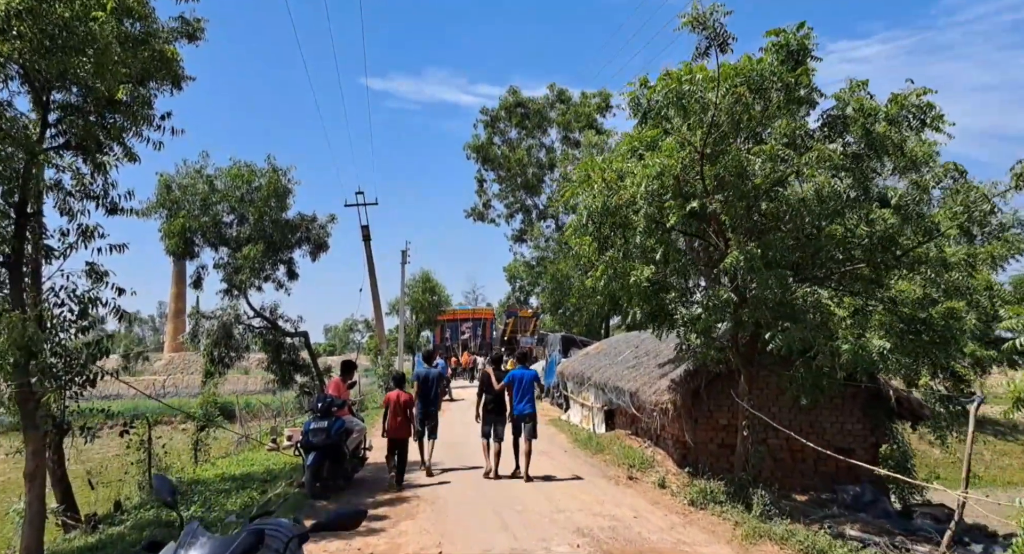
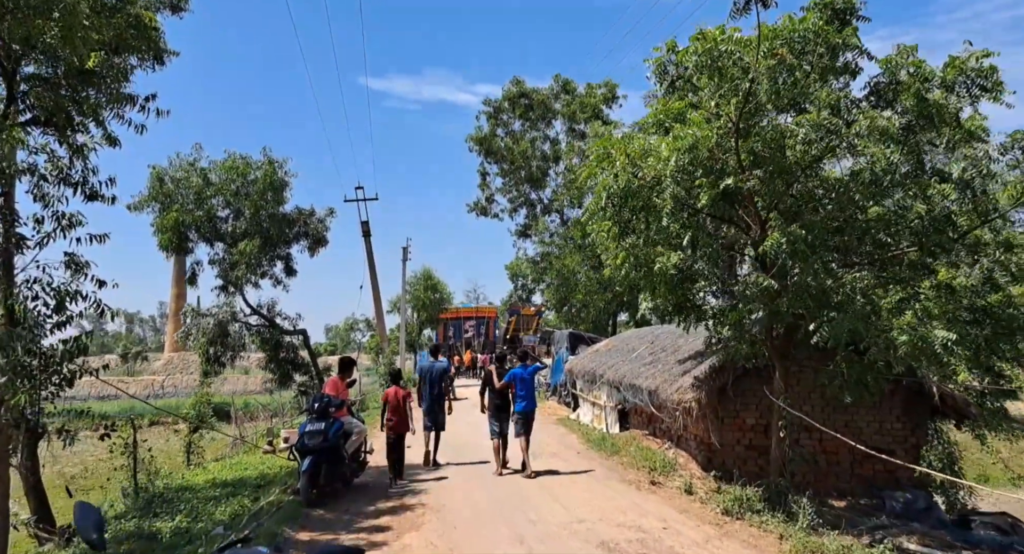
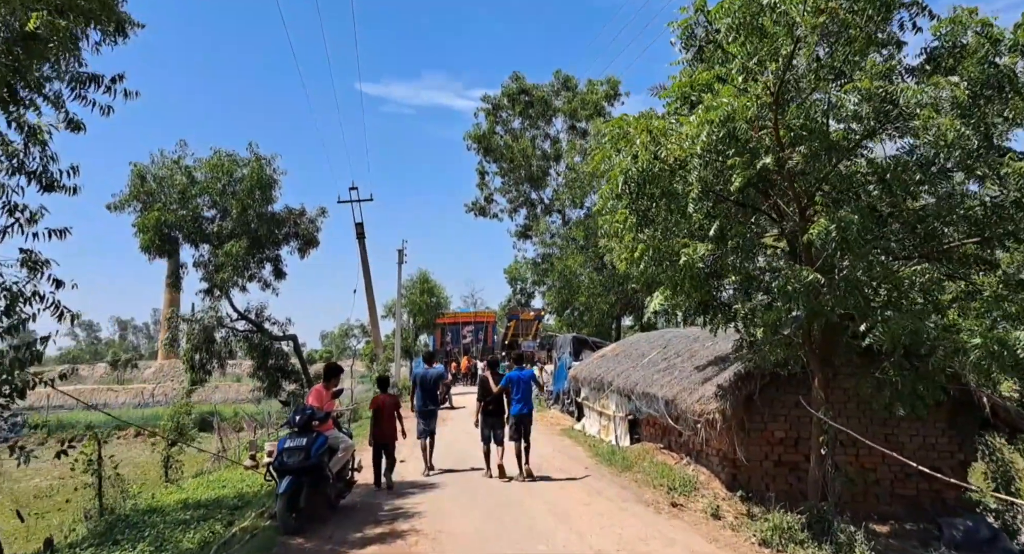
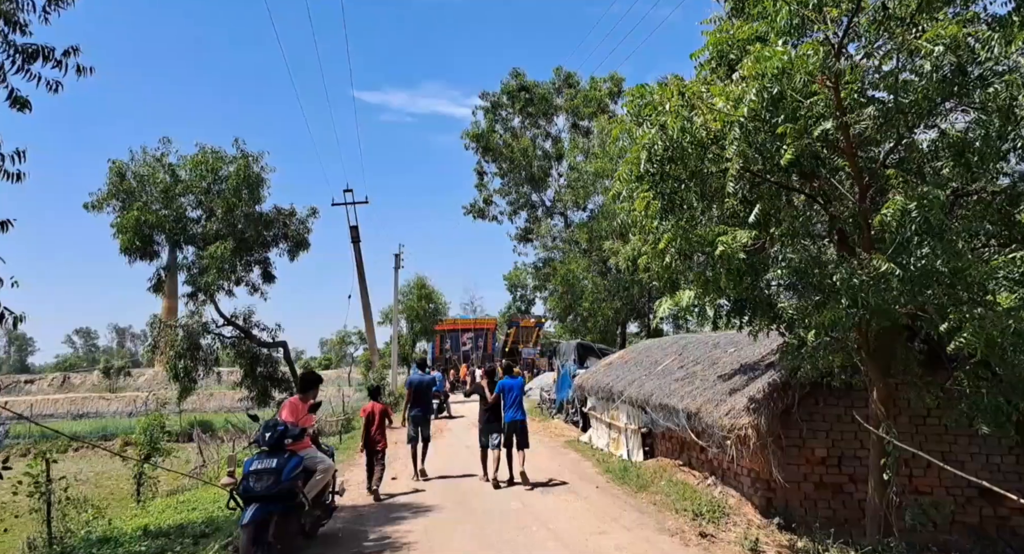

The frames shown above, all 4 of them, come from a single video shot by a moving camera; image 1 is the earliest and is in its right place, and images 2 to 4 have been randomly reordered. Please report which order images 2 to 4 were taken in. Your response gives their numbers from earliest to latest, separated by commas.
2, 3, 4
